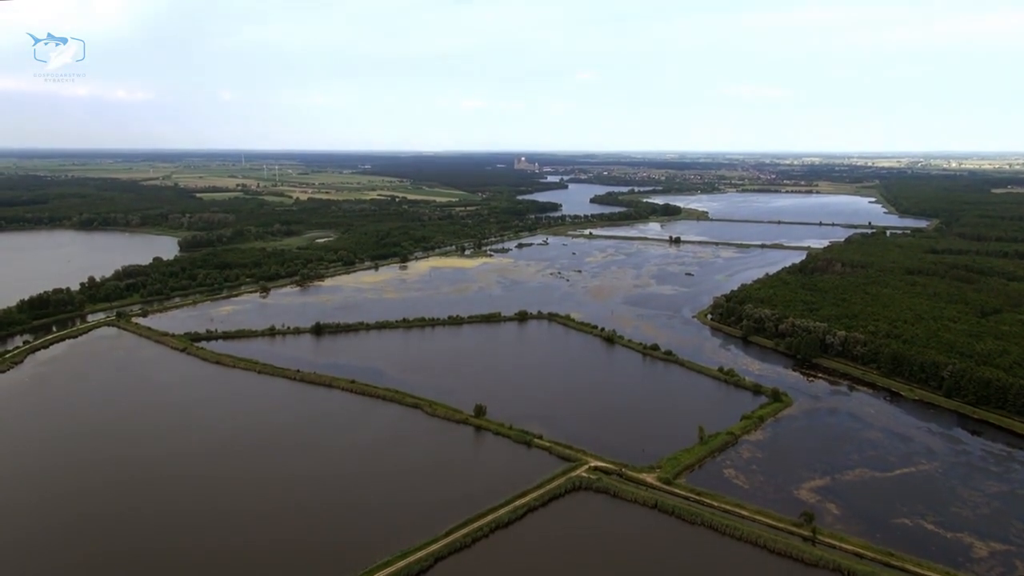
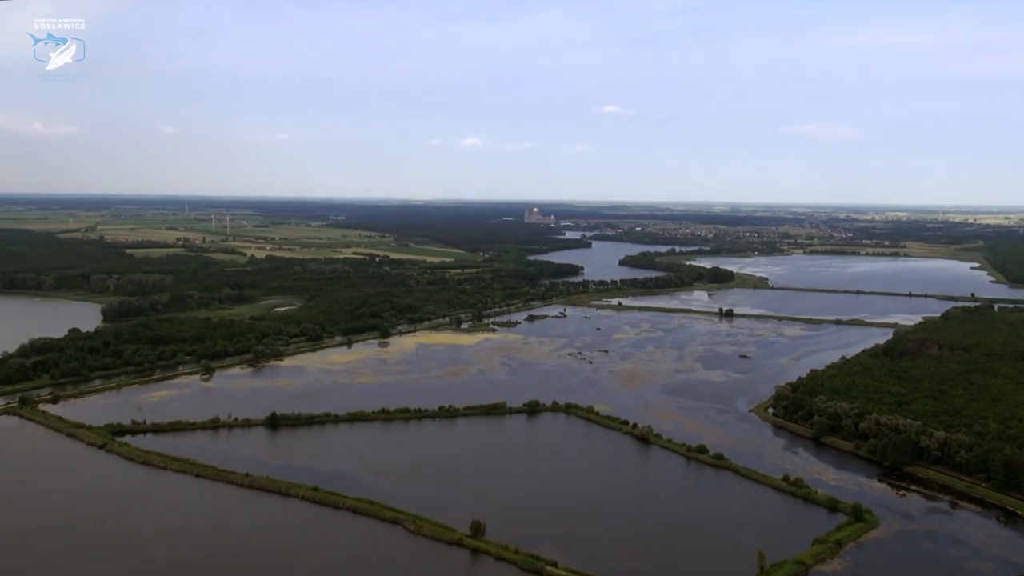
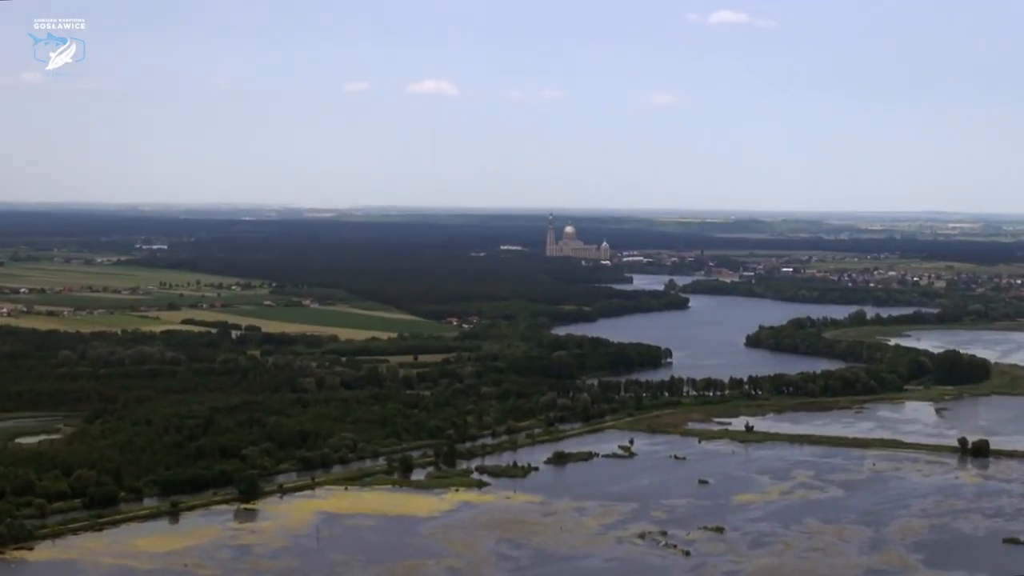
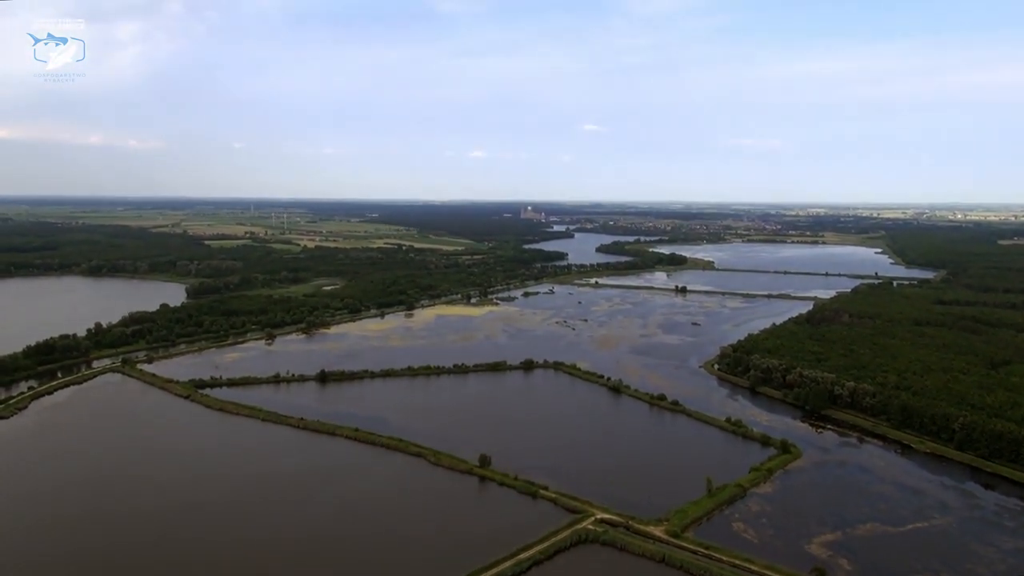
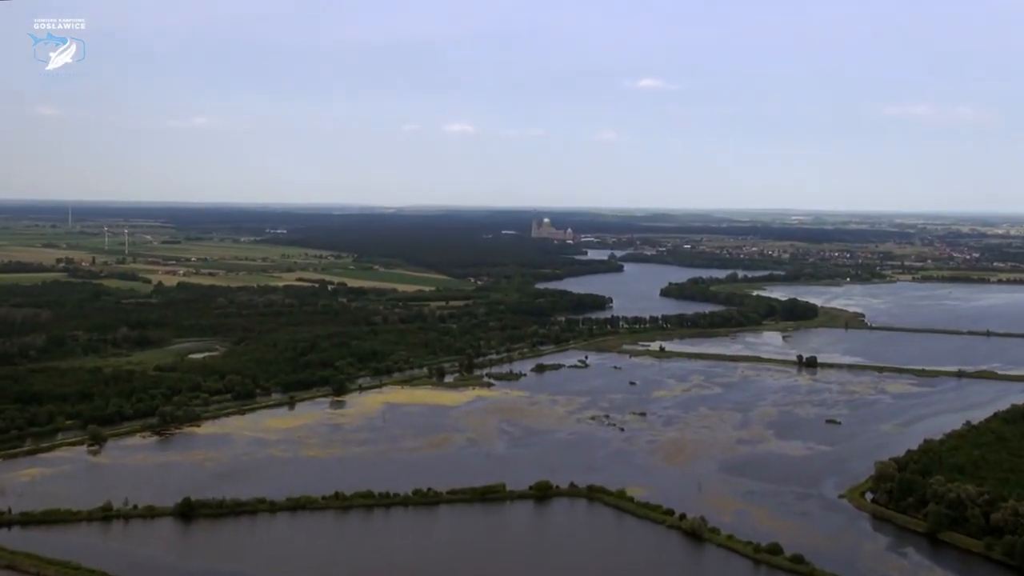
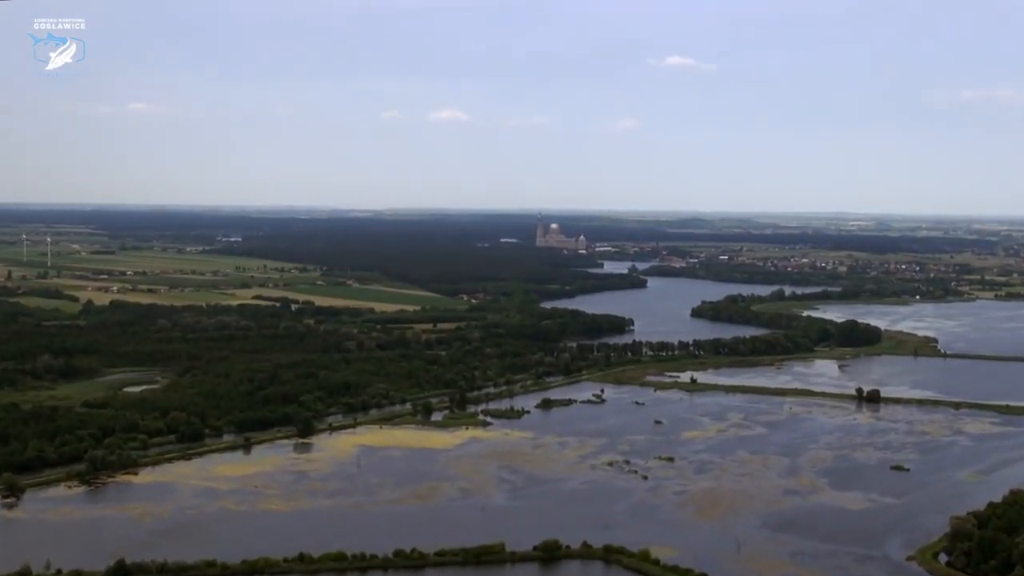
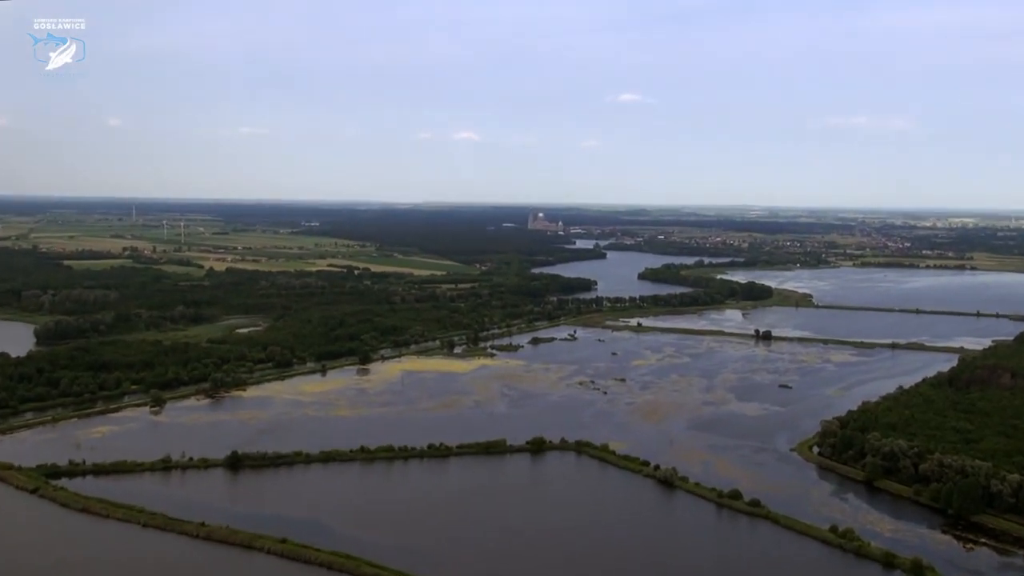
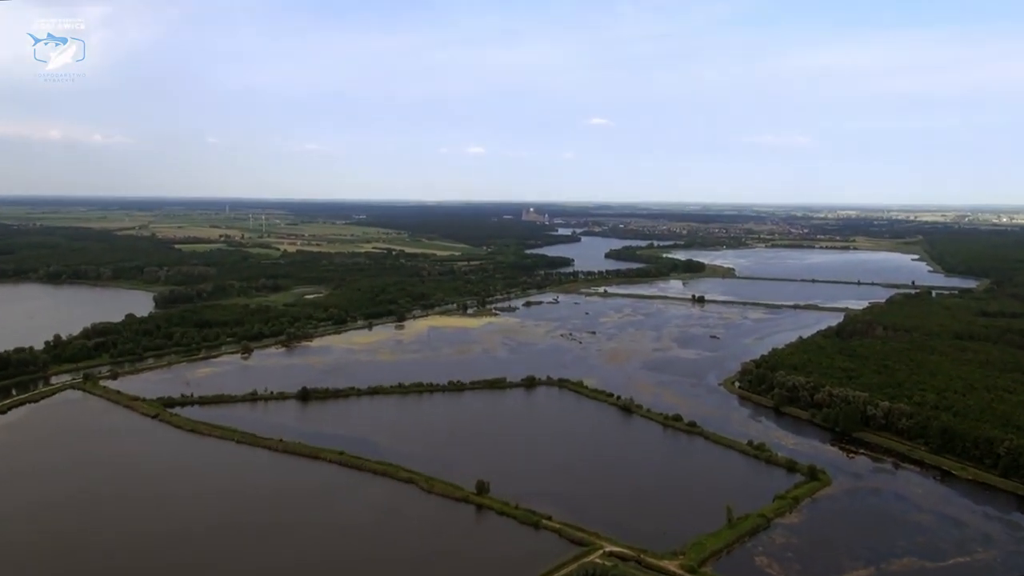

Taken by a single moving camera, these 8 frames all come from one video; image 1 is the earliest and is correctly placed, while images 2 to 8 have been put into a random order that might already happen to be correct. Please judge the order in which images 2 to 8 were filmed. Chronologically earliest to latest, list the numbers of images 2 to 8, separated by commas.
4, 8, 2, 7, 5, 6, 3
